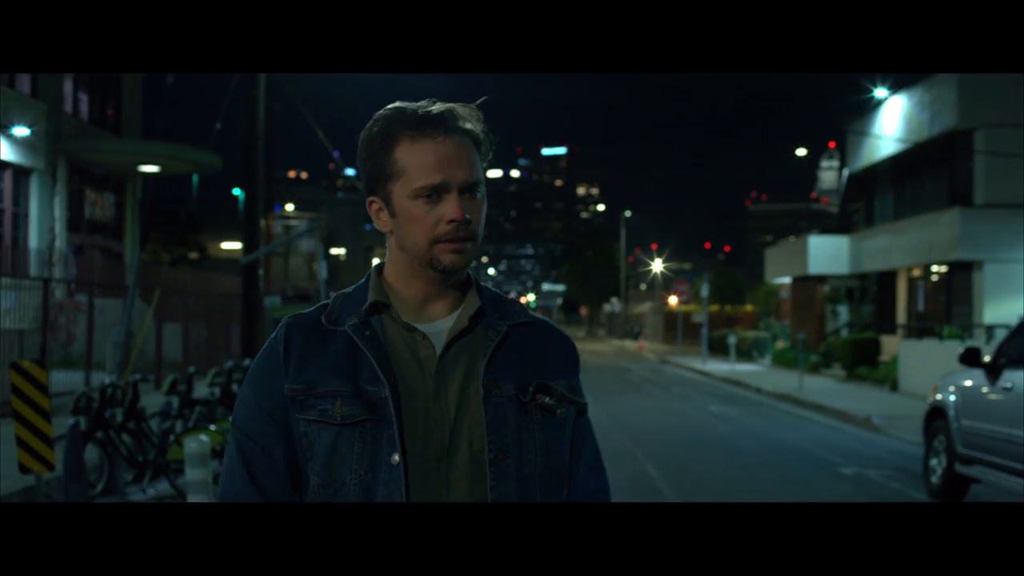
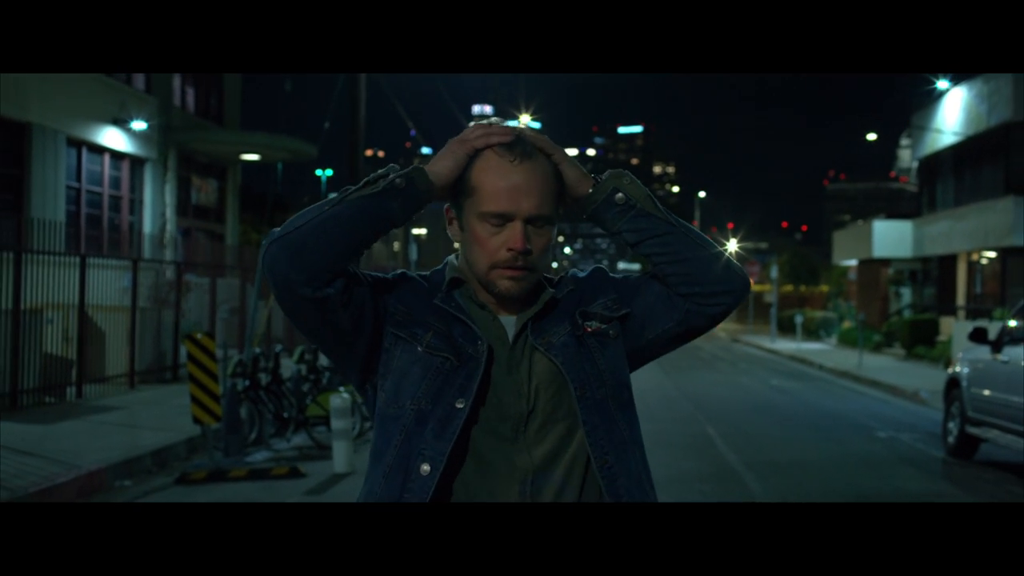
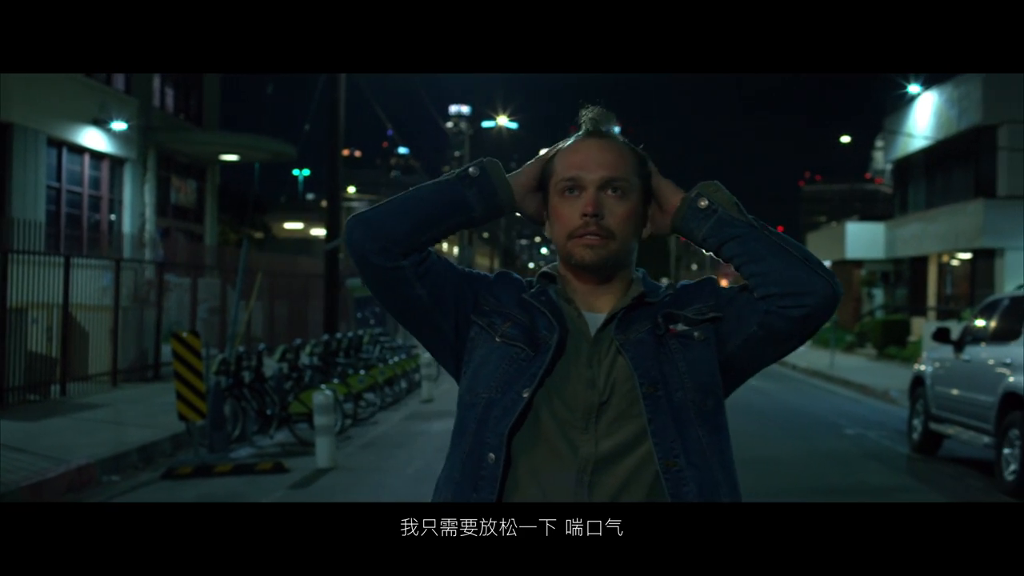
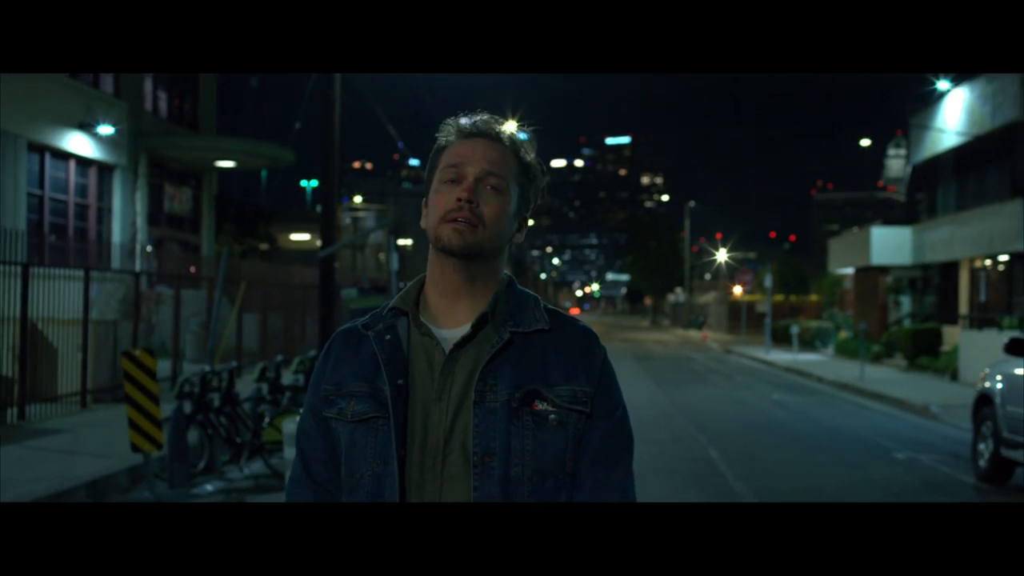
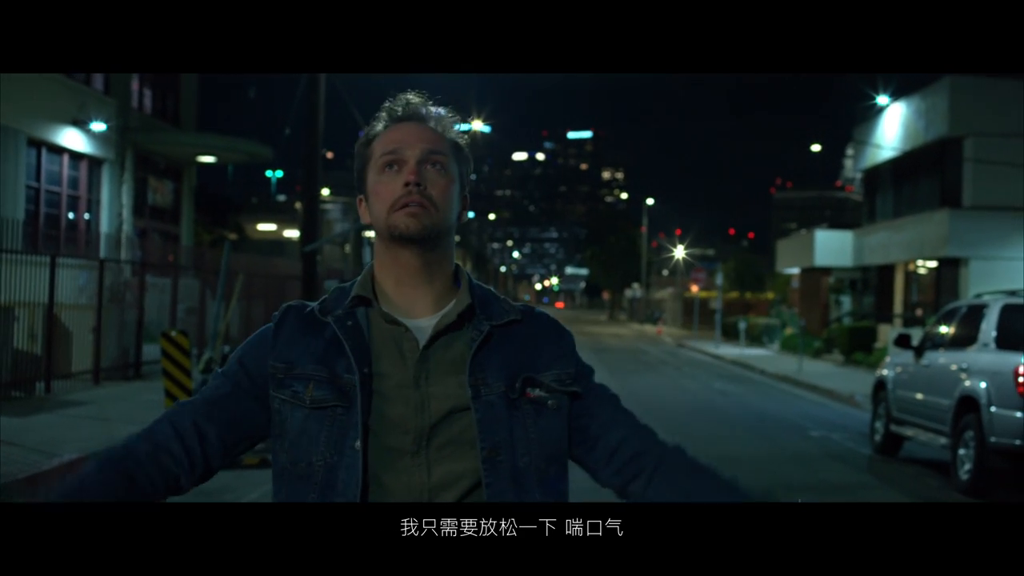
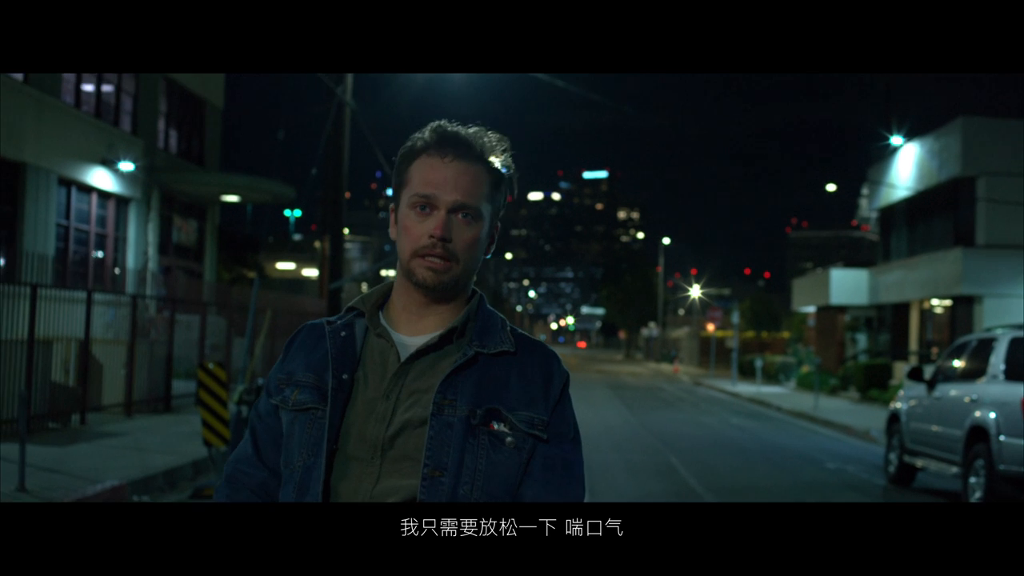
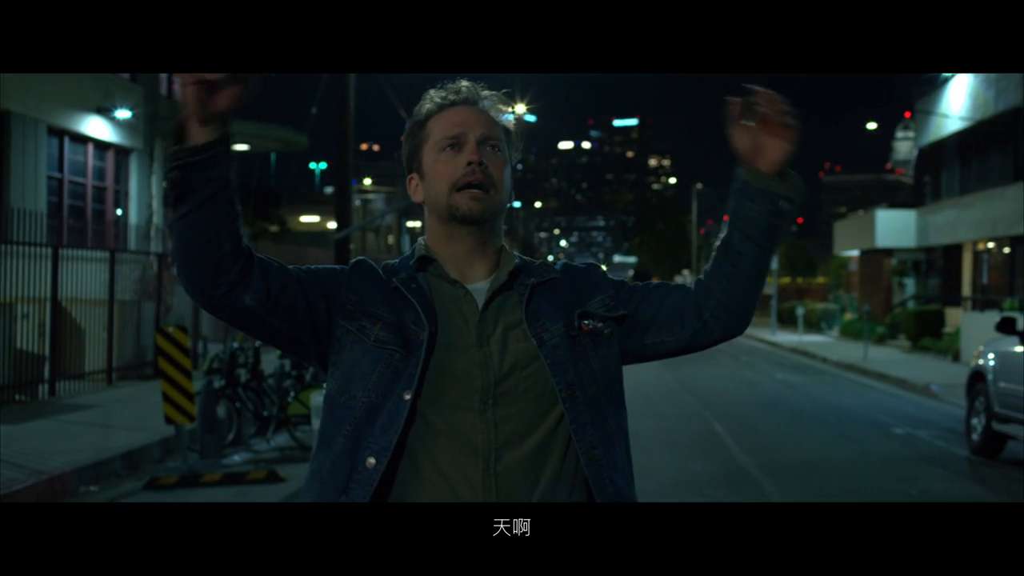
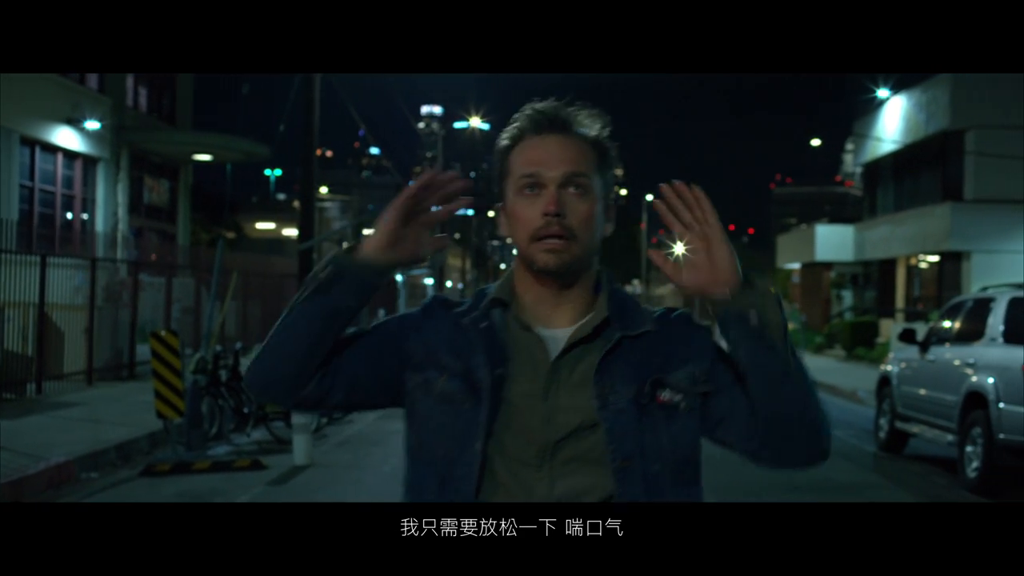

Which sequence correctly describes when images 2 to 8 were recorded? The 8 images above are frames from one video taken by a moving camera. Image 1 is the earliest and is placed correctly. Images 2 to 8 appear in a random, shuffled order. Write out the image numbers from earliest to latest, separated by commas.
4, 7, 2, 3, 8, 5, 6
